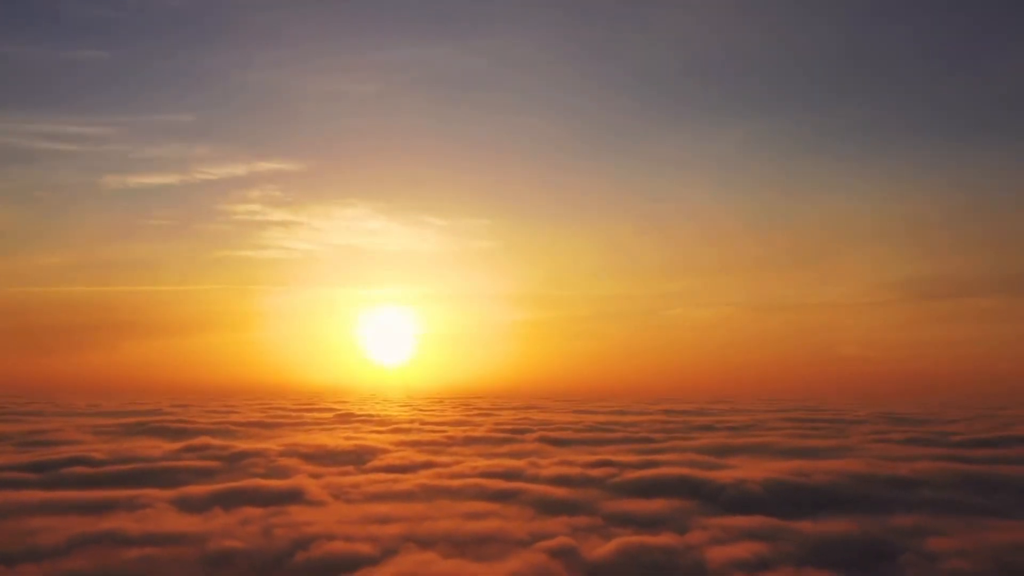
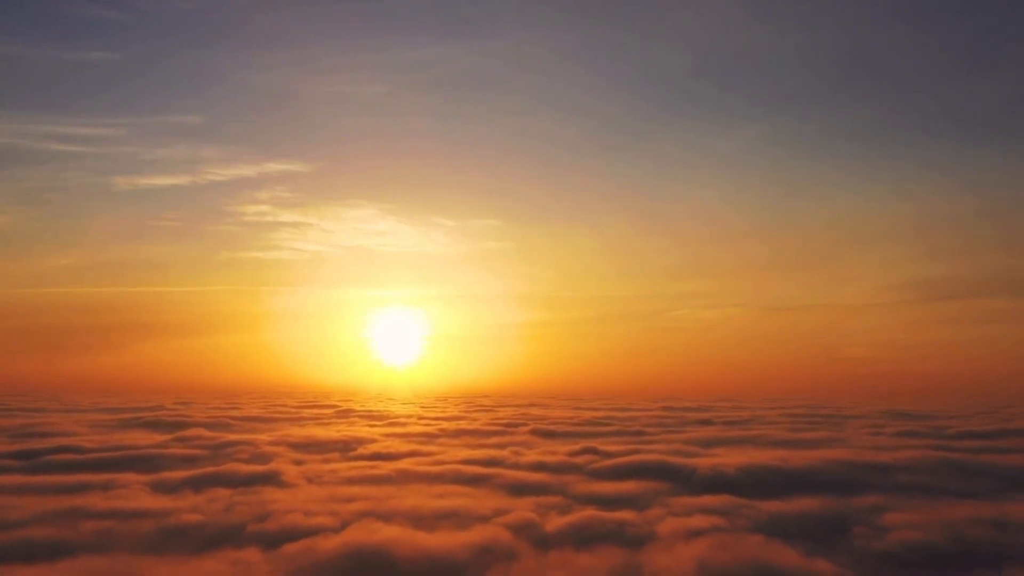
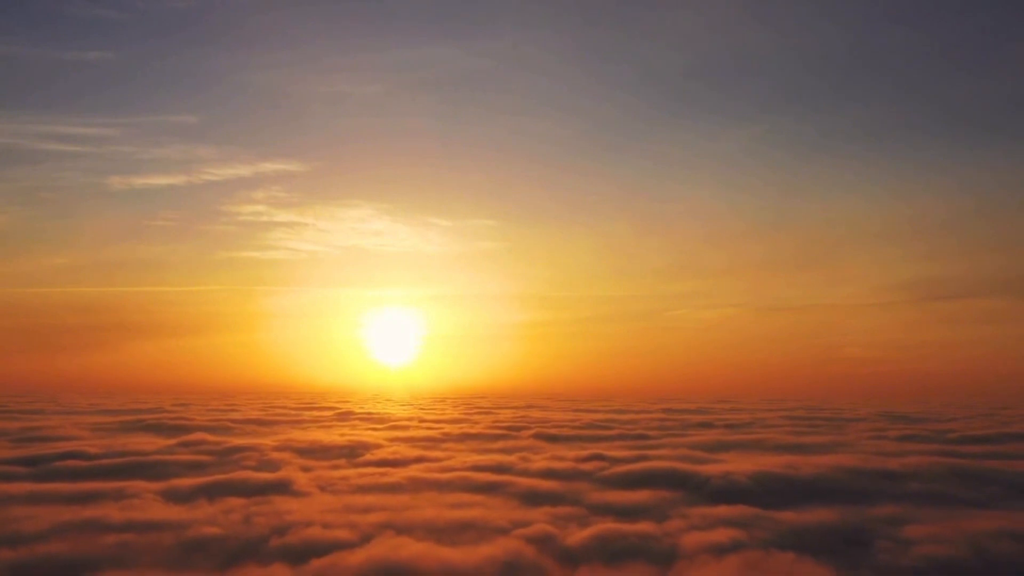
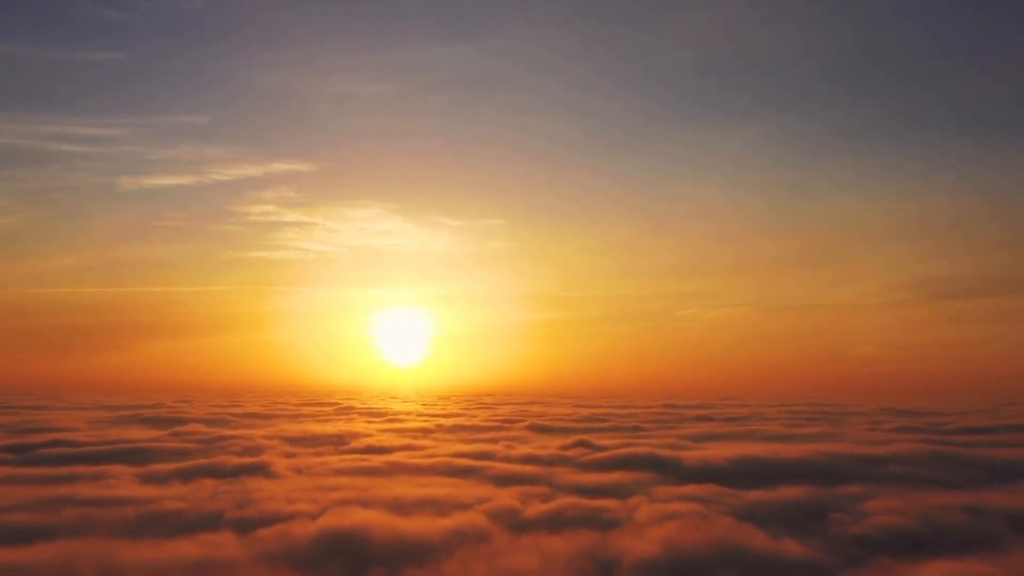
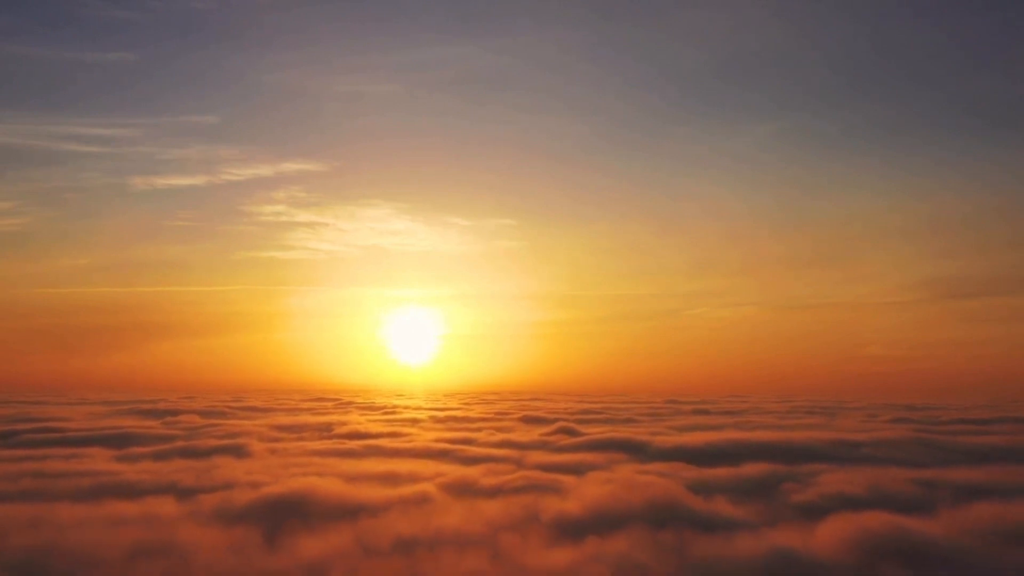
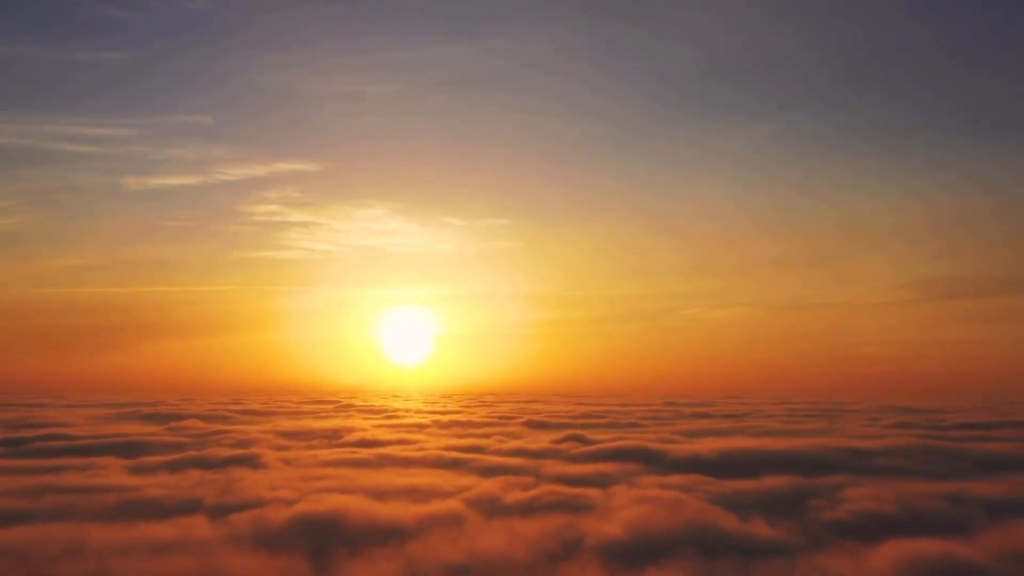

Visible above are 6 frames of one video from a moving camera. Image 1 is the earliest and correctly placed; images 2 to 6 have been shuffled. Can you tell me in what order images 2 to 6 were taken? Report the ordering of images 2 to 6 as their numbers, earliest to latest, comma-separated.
3, 2, 4, 6, 5
